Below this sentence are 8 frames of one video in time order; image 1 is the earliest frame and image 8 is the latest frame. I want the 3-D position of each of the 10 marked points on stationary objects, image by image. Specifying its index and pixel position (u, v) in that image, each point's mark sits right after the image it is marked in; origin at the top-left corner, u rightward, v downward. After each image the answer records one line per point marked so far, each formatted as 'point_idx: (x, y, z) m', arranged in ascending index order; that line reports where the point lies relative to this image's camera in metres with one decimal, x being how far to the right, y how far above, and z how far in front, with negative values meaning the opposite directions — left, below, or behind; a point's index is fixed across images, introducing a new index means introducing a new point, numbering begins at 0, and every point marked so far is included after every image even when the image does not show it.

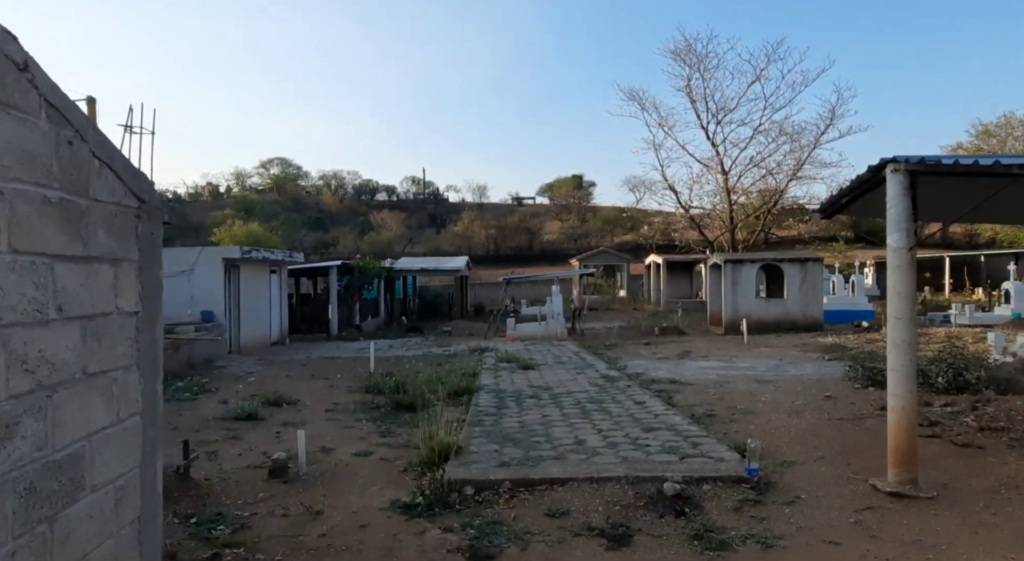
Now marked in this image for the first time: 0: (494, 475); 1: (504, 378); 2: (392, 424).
0: (-0.1, -1.4, +4.7) m
1: (-0.1, -1.6, +10.6) m
2: (-1.4, -1.7, +7.6) m
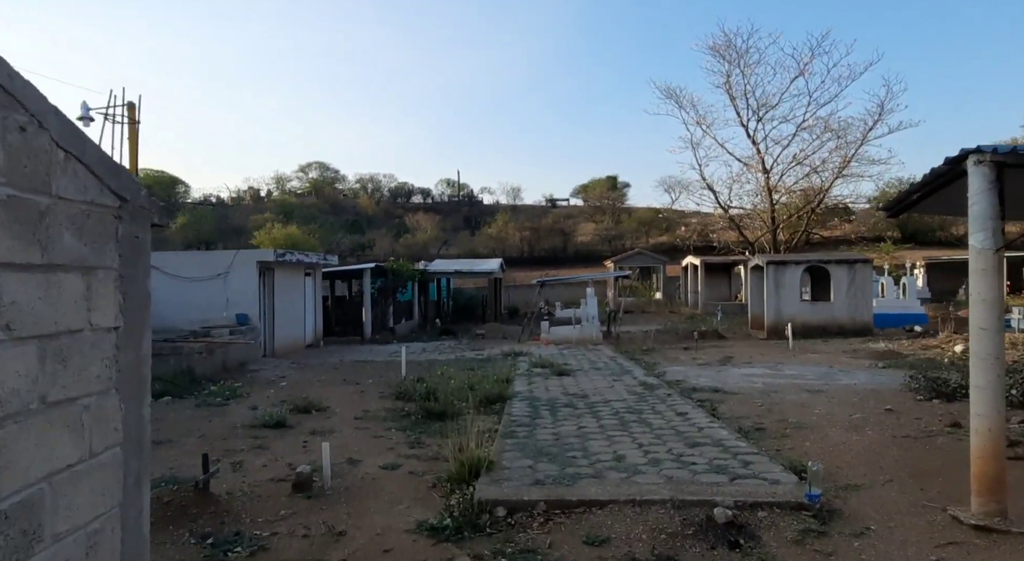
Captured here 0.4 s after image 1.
0: (+0.1, -1.4, +4.4) m
1: (+0.4, -1.6, +10.3) m
2: (-1.0, -1.7, +7.3) m
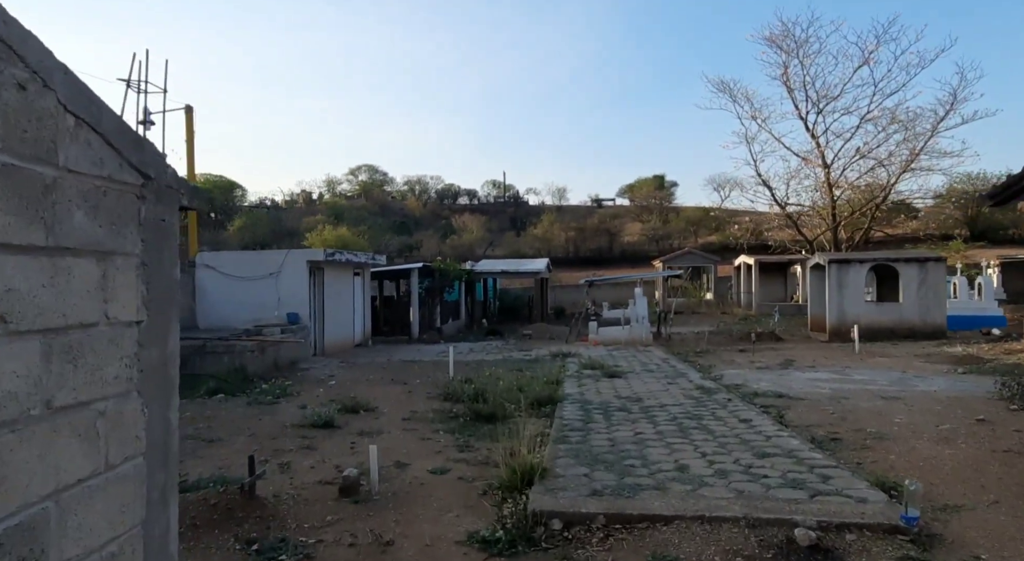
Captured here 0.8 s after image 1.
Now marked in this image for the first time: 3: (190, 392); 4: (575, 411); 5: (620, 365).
0: (+0.5, -1.4, +4.1) m
1: (+1.2, -1.6, +10.0) m
2: (-0.4, -1.7, +7.1) m
3: (-5.2, -1.8, +10.7) m
4: (+0.8, -1.6, +8.0) m
5: (+2.0, -1.6, +12.6) m
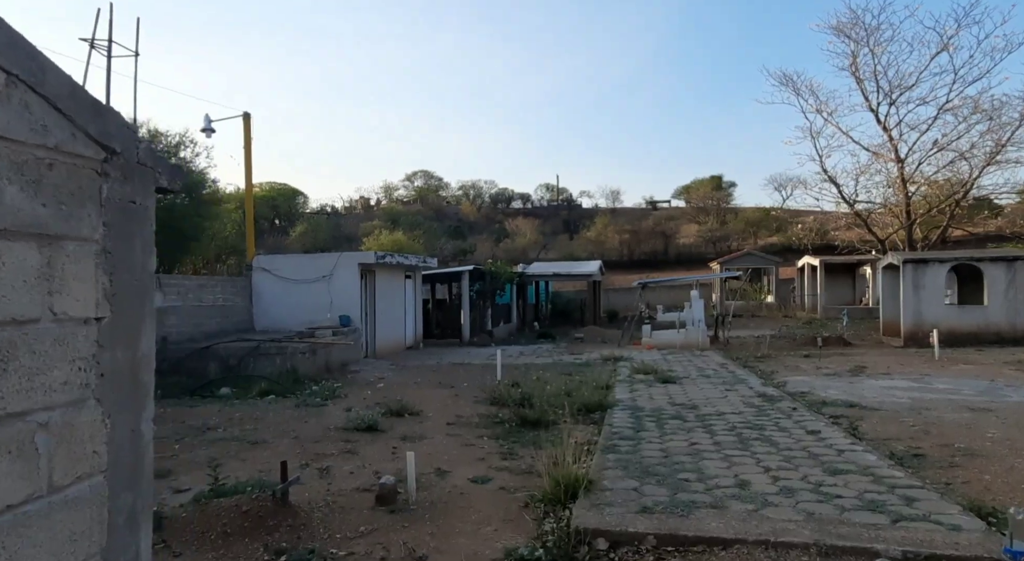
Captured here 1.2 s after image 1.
0: (+0.7, -1.4, +3.7) m
1: (+1.9, -1.6, +9.5) m
2: (0.0, -1.7, +6.8) m
3: (-4.4, -1.8, +10.8) m
4: (+1.3, -1.6, +7.6) m
5: (+3.0, -1.6, +12.0) m
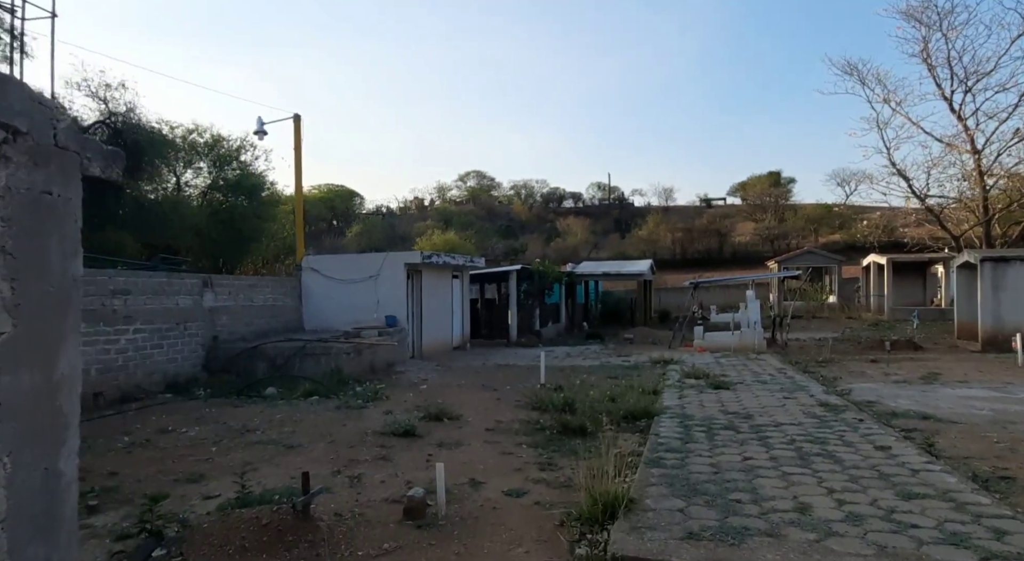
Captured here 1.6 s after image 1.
0: (+0.9, -1.4, +3.4) m
1: (+2.5, -1.6, +9.1) m
2: (+0.4, -1.7, +6.4) m
3: (-3.7, -1.9, +10.8) m
4: (+1.8, -1.6, +7.2) m
5: (+3.8, -1.6, +11.5) m
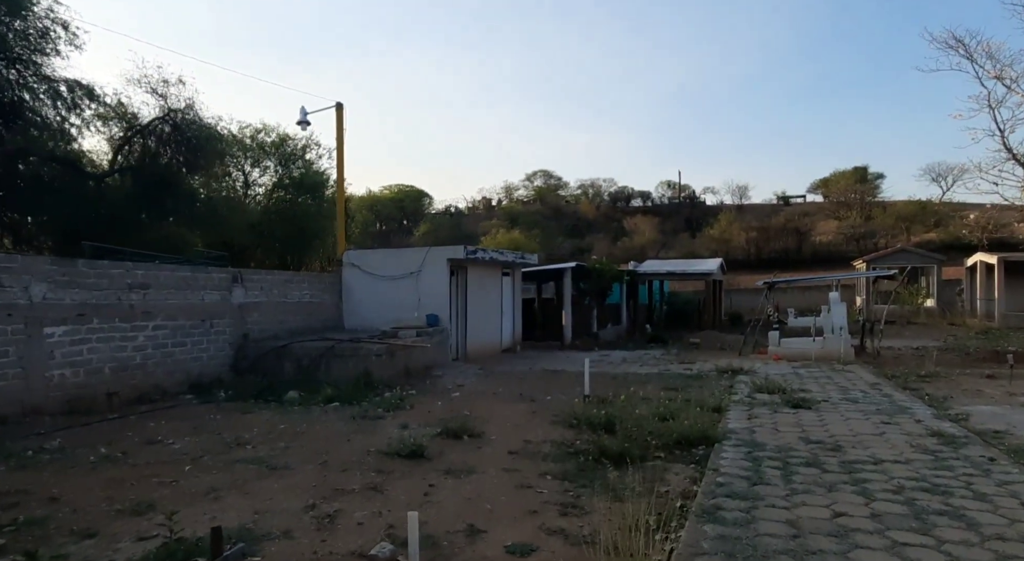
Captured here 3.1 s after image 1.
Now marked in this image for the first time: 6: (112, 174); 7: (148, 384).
0: (+0.7, -1.3, +2.0) m
1: (+2.9, -1.6, +7.5) m
2: (+0.6, -1.6, +5.1) m
3: (-3.1, -1.8, +9.9) m
4: (+2.0, -1.6, +5.7) m
5: (+4.4, -1.6, +9.8) m
6: (-11.7, +3.1, +19.3) m
7: (-5.5, -1.6, +10.0) m
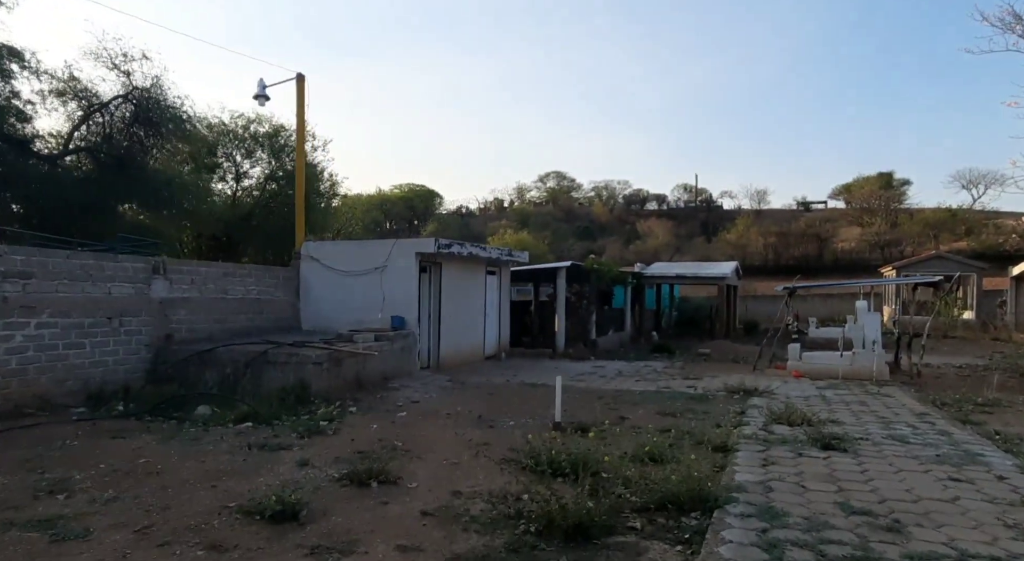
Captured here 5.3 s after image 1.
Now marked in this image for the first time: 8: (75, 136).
0: (0.0, -1.3, +0.1) m
1: (+2.3, -1.6, +5.6) m
2: (0.0, -1.6, +3.2) m
3: (-3.6, -1.7, +8.0) m
4: (+1.4, -1.5, +3.8) m
5: (+3.9, -1.6, +7.8) m
6: (-12.0, +3.4, +17.7) m
7: (-6.1, -1.4, +8.3) m
8: (-12.1, +4.0, +18.3) m
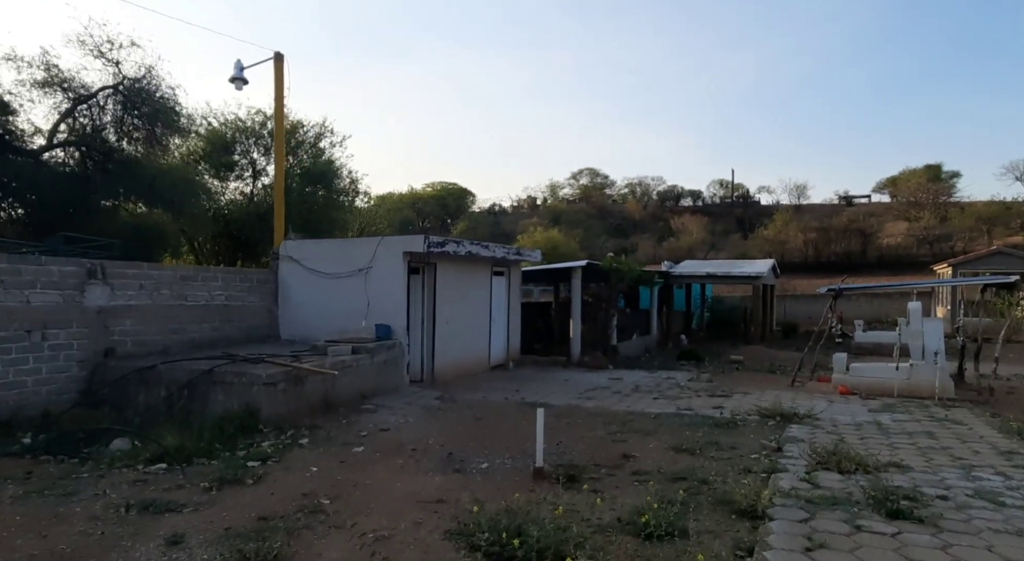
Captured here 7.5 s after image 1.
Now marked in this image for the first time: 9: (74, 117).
0: (-0.7, -1.4, -1.4) m
1: (+1.9, -1.6, +3.9) m
2: (-0.5, -1.7, +1.7) m
3: (-3.8, -1.7, +6.7) m
4: (+0.9, -1.6, +2.2) m
5: (+3.6, -1.7, +6.0) m
6: (-11.7, +3.3, +16.7) m
7: (-6.3, -1.5, +7.0) m
8: (-11.8, +3.9, +17.3) m
9: (-11.5, +4.3, +17.3) m
